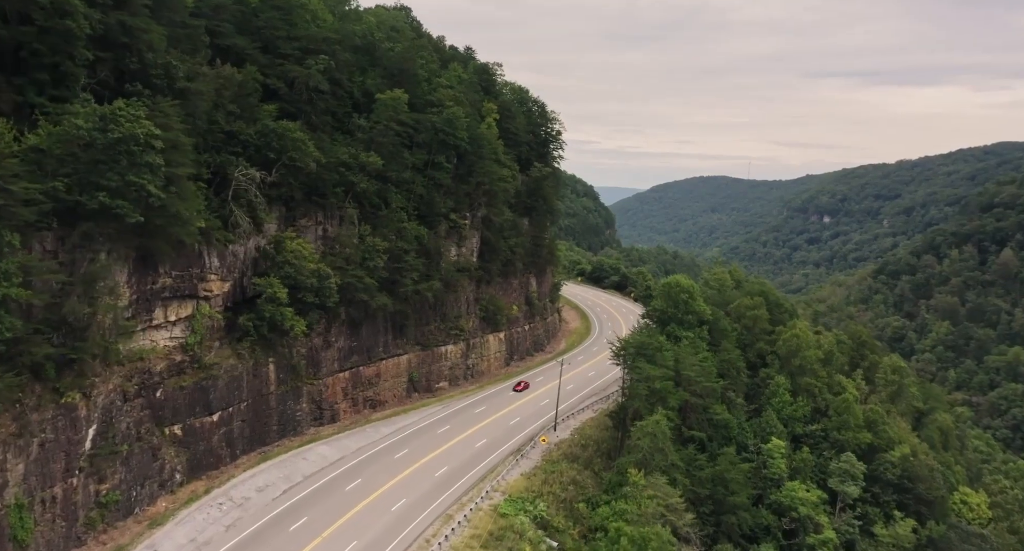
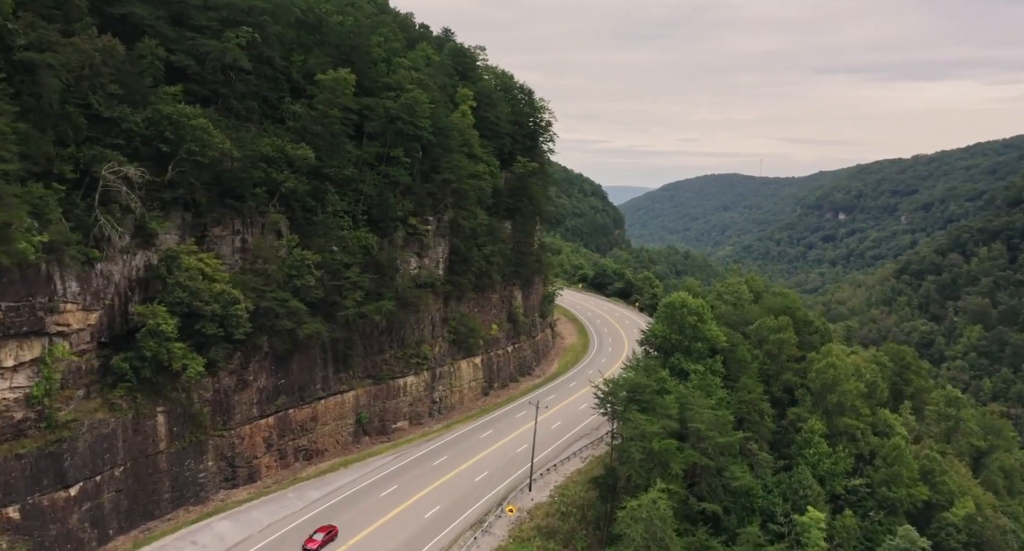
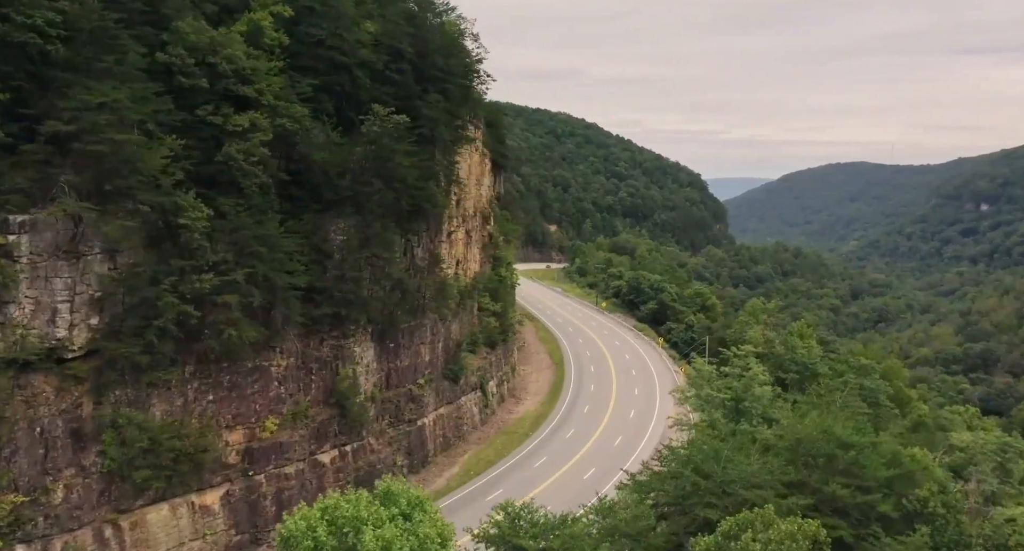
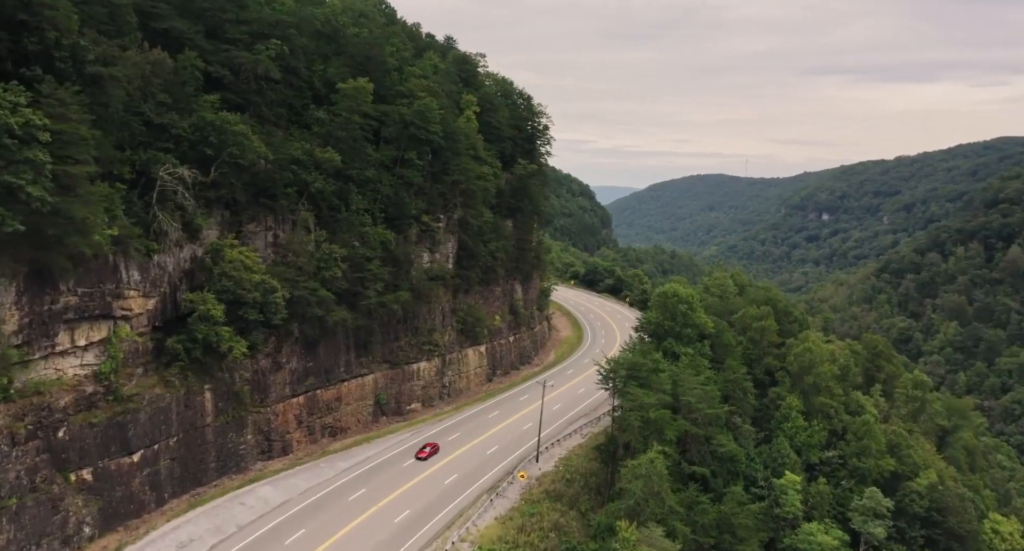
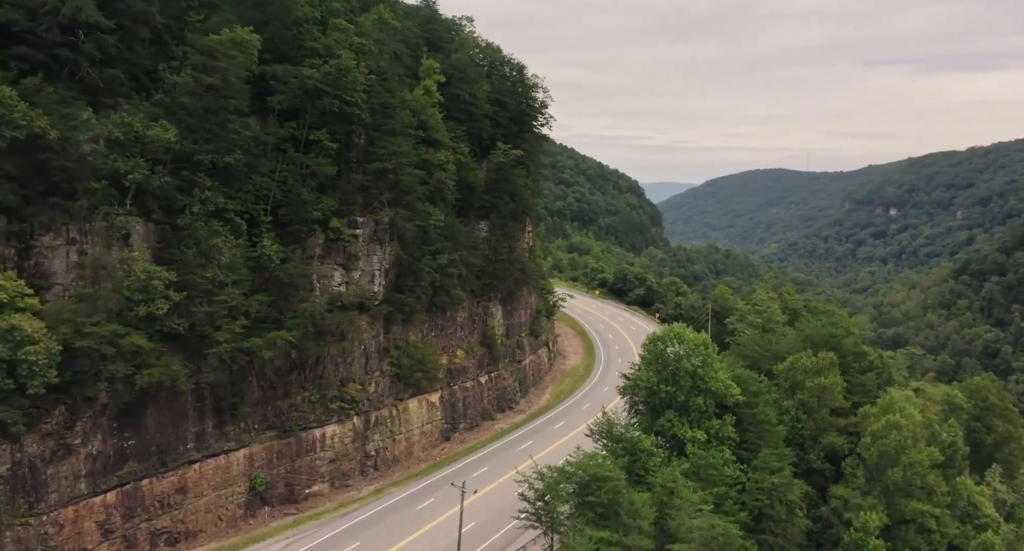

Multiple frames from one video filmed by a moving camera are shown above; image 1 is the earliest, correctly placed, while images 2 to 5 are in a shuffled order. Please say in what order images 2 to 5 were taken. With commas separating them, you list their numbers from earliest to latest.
4, 2, 5, 3
